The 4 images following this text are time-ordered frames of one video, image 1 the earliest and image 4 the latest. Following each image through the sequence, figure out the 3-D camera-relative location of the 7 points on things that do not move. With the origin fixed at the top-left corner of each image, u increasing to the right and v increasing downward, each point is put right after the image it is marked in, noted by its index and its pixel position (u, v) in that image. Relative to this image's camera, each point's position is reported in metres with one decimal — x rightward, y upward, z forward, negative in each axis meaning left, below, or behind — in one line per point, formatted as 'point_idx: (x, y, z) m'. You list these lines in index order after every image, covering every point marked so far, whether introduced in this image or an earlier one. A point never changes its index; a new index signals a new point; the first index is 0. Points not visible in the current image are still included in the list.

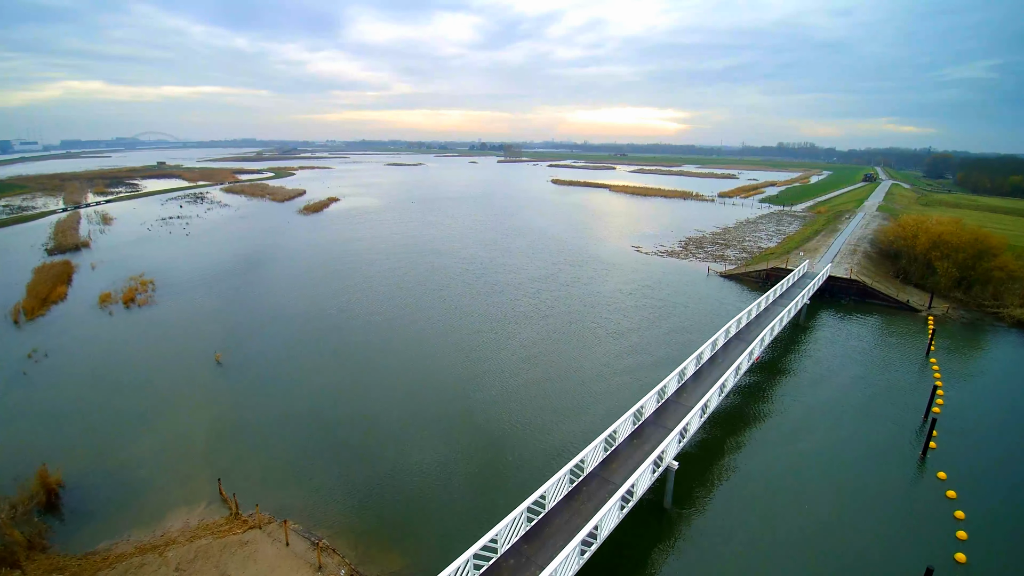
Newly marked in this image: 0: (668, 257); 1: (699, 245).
0: (+5.9, +1.2, +17.7) m
1: (+7.5, +1.7, +18.9) m
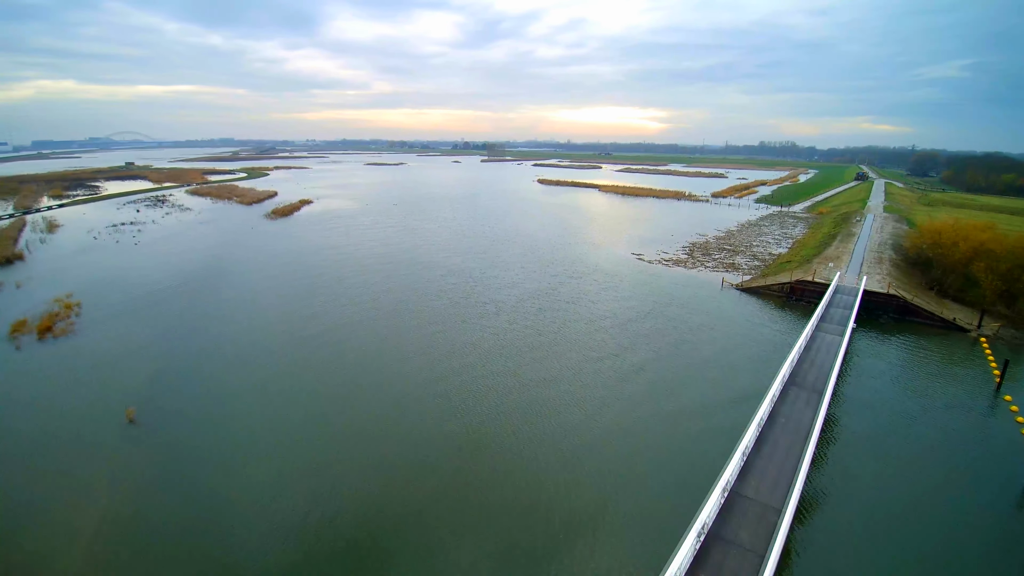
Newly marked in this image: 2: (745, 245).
0: (+5.5, +0.8, +16.1) m
1: (+7.1, +1.3, +17.3) m
2: (+9.1, +1.7, +18.5) m
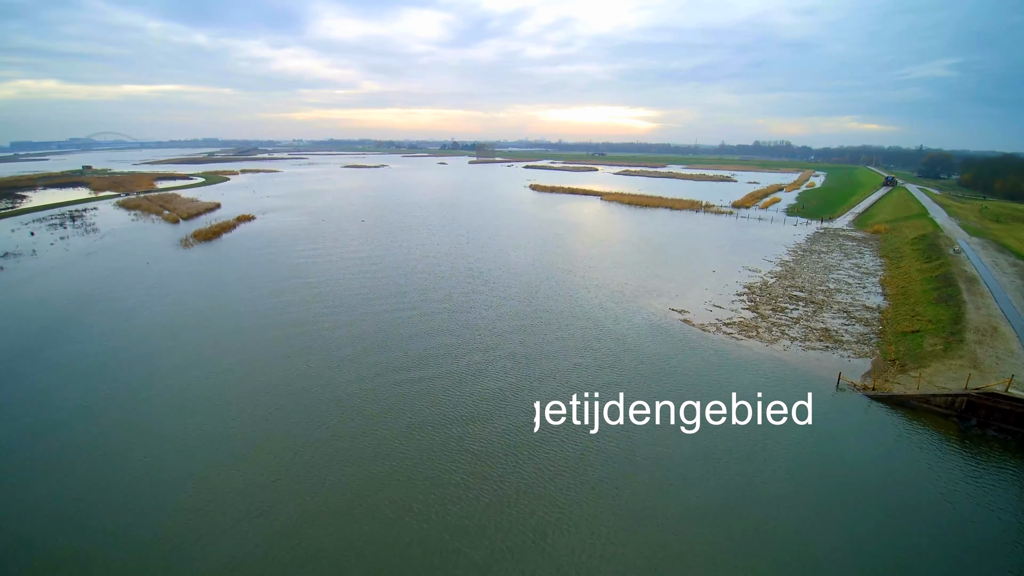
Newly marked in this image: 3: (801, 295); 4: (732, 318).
0: (+5.2, -1.0, +11.0) m
1: (+6.7, -0.4, +12.3) m
2: (+8.7, 0.0, +13.5) m
3: (+7.7, -0.2, +12.6) m
4: (+5.3, -0.7, +11.4) m
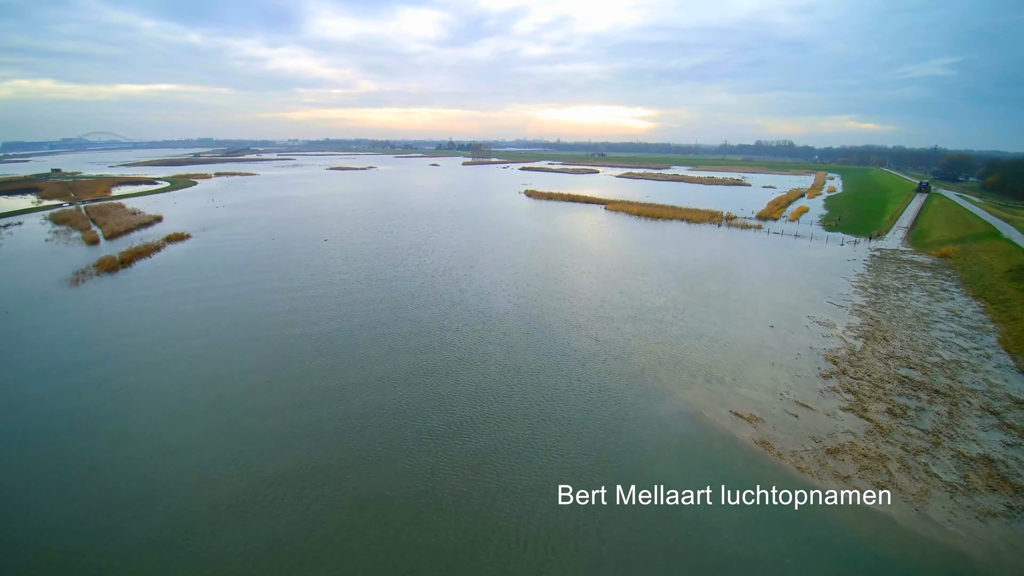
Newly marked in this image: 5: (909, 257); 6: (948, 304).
0: (+4.8, -2.4, +7.0) m
1: (+6.3, -1.8, +8.3) m
2: (+8.3, -1.4, +9.5) m
3: (+7.3, -1.7, +8.6) m
4: (+4.9, -2.1, +7.4) m
5: (+14.6, +1.0, +17.5) m
6: (+11.8, -0.4, +12.8) m
